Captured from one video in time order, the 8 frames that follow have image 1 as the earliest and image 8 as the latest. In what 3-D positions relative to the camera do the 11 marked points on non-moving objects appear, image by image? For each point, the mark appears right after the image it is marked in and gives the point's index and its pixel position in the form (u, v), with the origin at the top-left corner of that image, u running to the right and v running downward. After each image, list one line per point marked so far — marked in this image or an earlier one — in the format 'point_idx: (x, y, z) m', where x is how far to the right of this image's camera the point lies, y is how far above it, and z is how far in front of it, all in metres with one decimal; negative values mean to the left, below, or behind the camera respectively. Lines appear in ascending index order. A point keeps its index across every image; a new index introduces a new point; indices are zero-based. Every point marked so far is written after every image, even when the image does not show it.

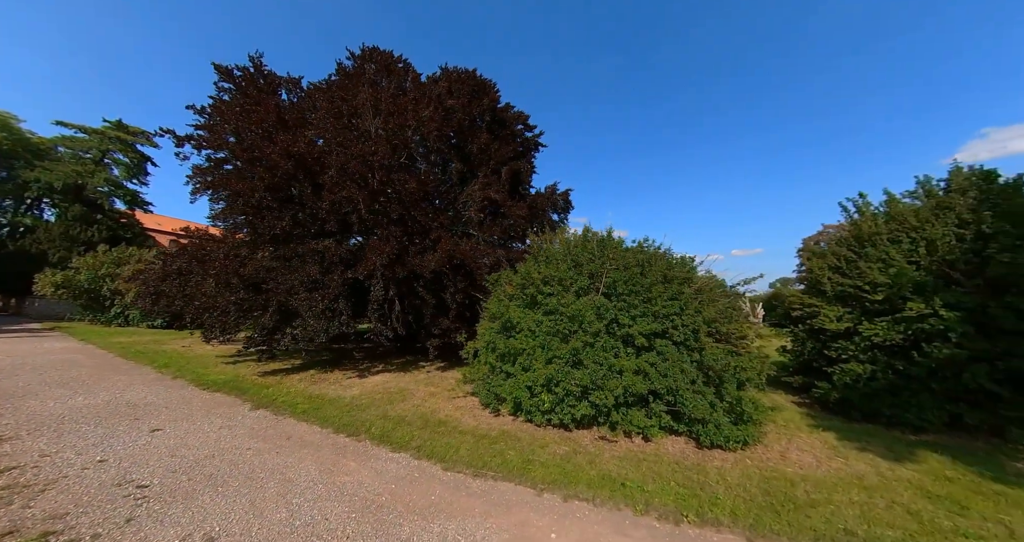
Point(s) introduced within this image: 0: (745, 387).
0: (+3.6, -1.9, +5.5) m
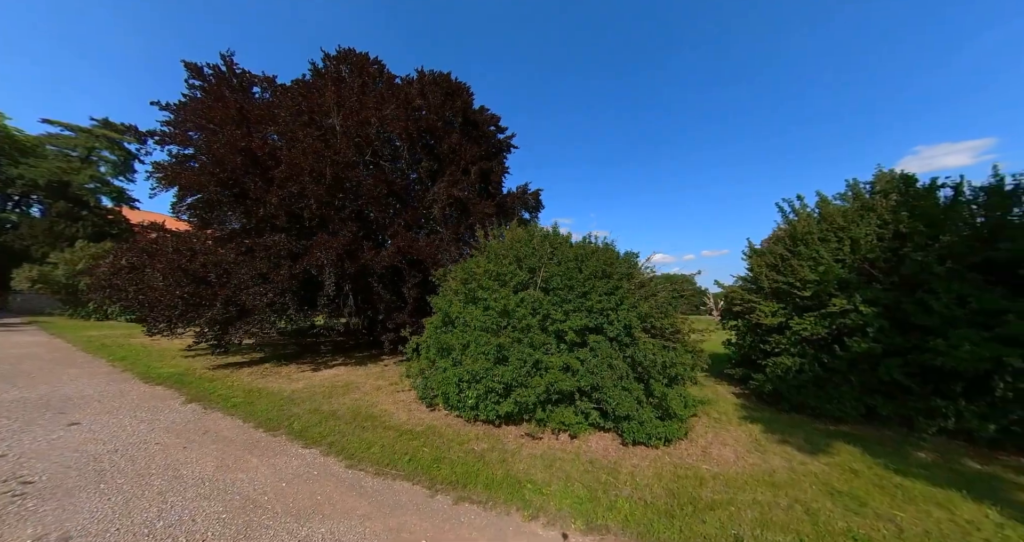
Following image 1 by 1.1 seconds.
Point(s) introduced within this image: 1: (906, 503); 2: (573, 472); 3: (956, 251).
0: (+2.4, -1.8, +5.3) m
1: (+4.0, -2.4, +3.4) m
2: (+0.7, -2.5, +4.1) m
3: (+6.8, +0.3, +5.3) m
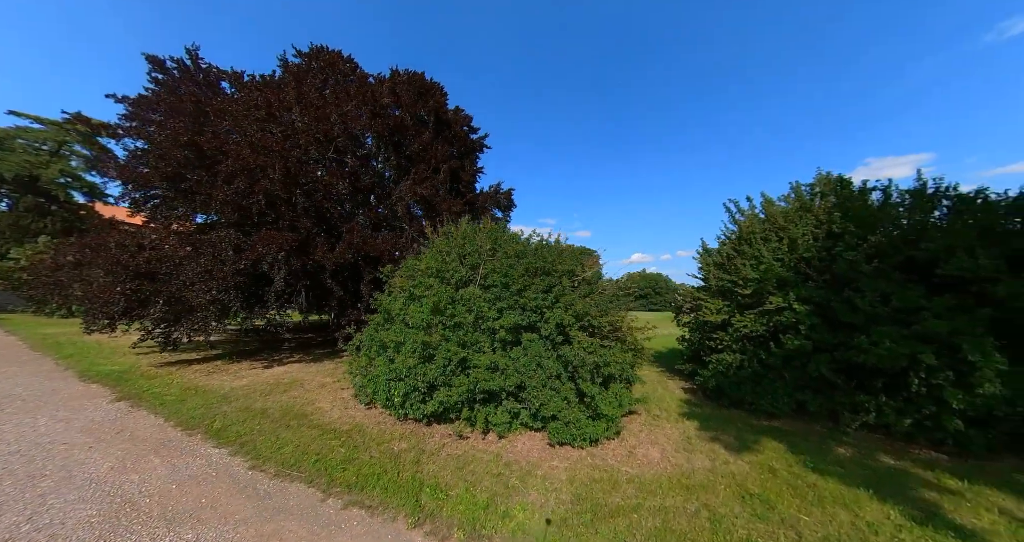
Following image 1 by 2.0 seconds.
0: (+1.3, -1.7, +5.1) m
1: (+3.0, -2.3, +3.3) m
2: (-0.4, -2.4, +3.9) m
3: (+5.7, +0.3, +5.1) m
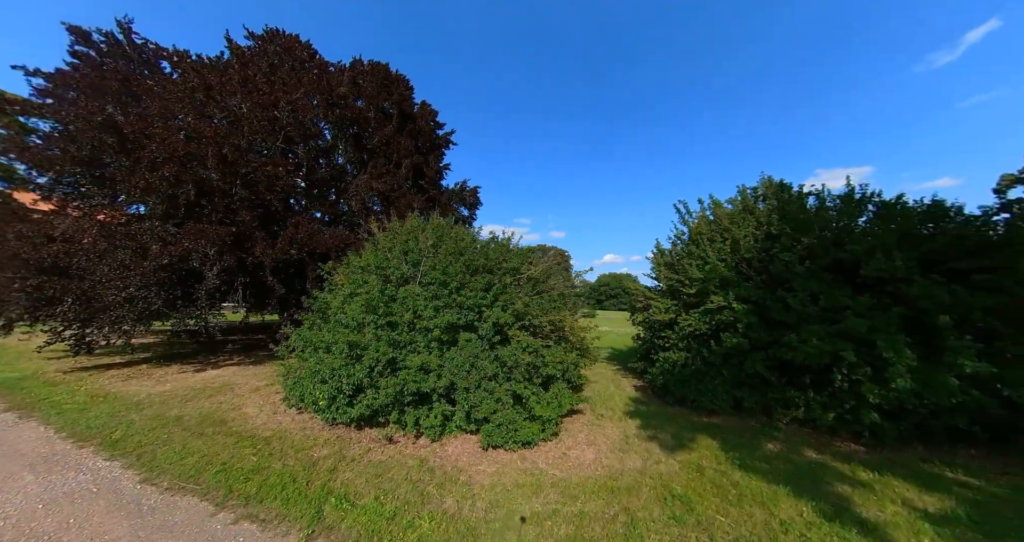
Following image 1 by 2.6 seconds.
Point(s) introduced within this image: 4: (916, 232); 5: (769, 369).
0: (+0.4, -1.7, +5.0) m
1: (+2.1, -2.3, +3.2) m
2: (-1.3, -2.3, +3.7) m
3: (+4.8, +0.3, +5.3) m
4: (+5.8, +0.5, +4.8) m
5: (+4.0, -1.5, +5.2) m
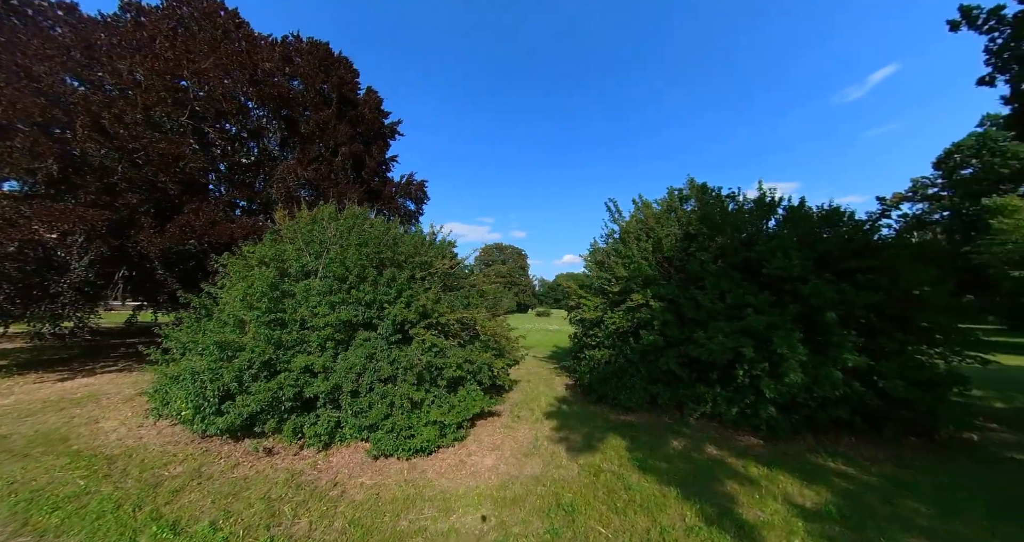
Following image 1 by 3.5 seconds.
0: (-0.9, -1.6, +4.6) m
1: (+0.9, -2.2, +3.1) m
2: (-2.5, -2.2, +3.1) m
3: (+3.4, +0.3, +5.4) m
4: (+4.5, +0.6, +5.0) m
5: (+2.6, -1.5, +5.2) m
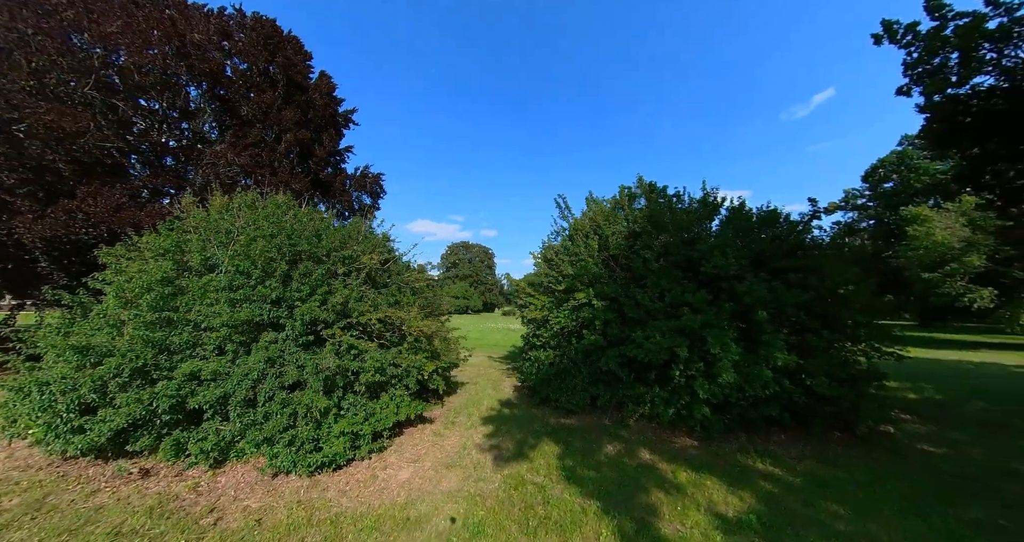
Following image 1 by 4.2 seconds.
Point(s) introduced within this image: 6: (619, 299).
0: (-1.9, -1.5, +4.2) m
1: (+0.1, -2.2, +2.8) m
2: (-3.3, -2.1, +2.6) m
3: (+2.5, +0.3, +5.3) m
4: (+3.6, +0.6, +5.0) m
5: (+1.6, -1.4, +5.0) m
6: (+1.7, -0.4, +5.2) m
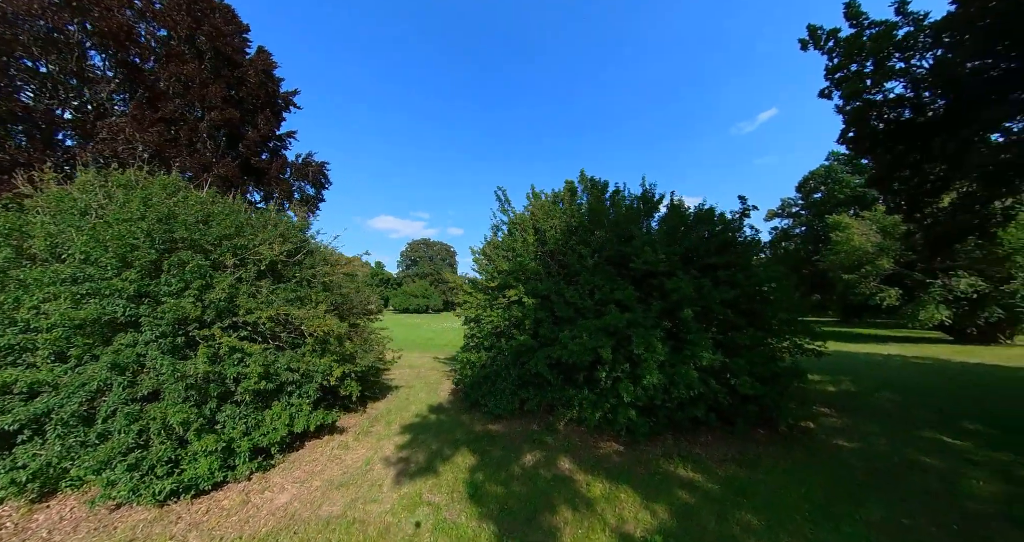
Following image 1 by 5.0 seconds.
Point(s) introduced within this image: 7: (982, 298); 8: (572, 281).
0: (-2.9, -1.4, +3.6) m
1: (-0.8, -2.1, +2.4) m
2: (-4.2, -2.0, +1.9) m
3: (+1.4, +0.4, +5.1) m
4: (+2.5, +0.6, +4.8) m
5: (+0.5, -1.4, +4.7) m
6: (+0.6, -0.4, +4.9) m
7: (+17.4, -1.0, +12.4) m
8: (+0.9, -0.2, +5.2) m
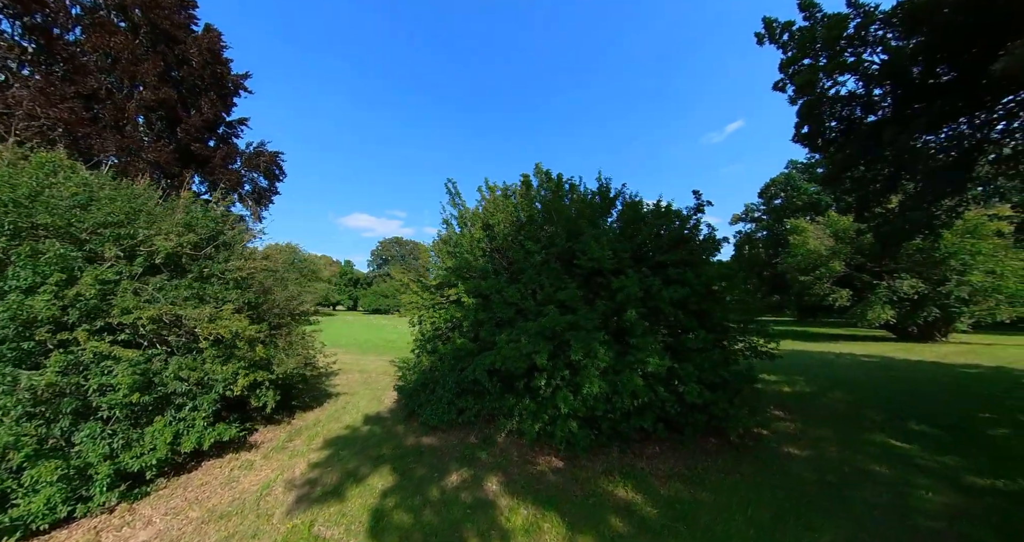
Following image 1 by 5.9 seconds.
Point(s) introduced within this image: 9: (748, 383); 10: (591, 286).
0: (-3.6, -1.3, +3.0) m
1: (-1.5, -2.0, +1.9) m
2: (-4.8, -1.9, +1.2) m
3: (+0.5, +0.4, +4.7) m
4: (+1.7, +0.6, +4.6) m
5: (-0.3, -1.4, +4.4) m
6: (-0.3, -0.3, +4.5) m
7: (+16.1, -1.1, +13.0) m
8: (+0.1, -0.1, +4.8) m
9: (+3.0, -1.5, +4.3) m
10: (+1.0, -0.2, +4.3) m
